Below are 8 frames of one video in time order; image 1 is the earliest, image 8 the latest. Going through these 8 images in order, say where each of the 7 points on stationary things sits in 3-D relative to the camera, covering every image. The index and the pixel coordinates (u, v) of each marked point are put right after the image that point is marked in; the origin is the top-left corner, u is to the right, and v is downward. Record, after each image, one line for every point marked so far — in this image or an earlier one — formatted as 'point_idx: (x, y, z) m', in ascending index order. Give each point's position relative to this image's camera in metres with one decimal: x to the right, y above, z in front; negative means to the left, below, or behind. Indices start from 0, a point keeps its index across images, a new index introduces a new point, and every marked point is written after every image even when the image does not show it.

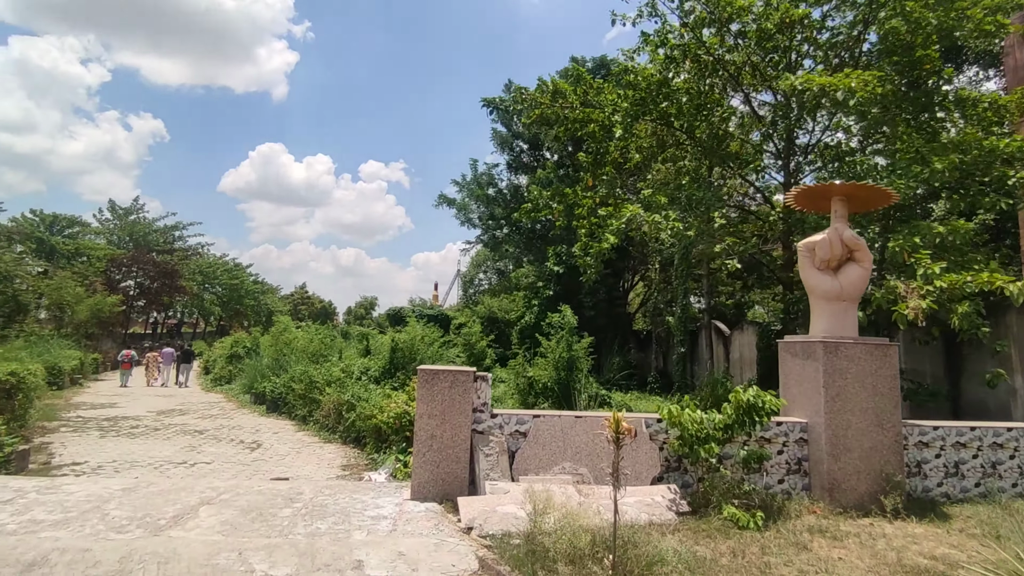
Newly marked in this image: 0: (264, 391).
0: (-5.8, -2.4, +13.2) m
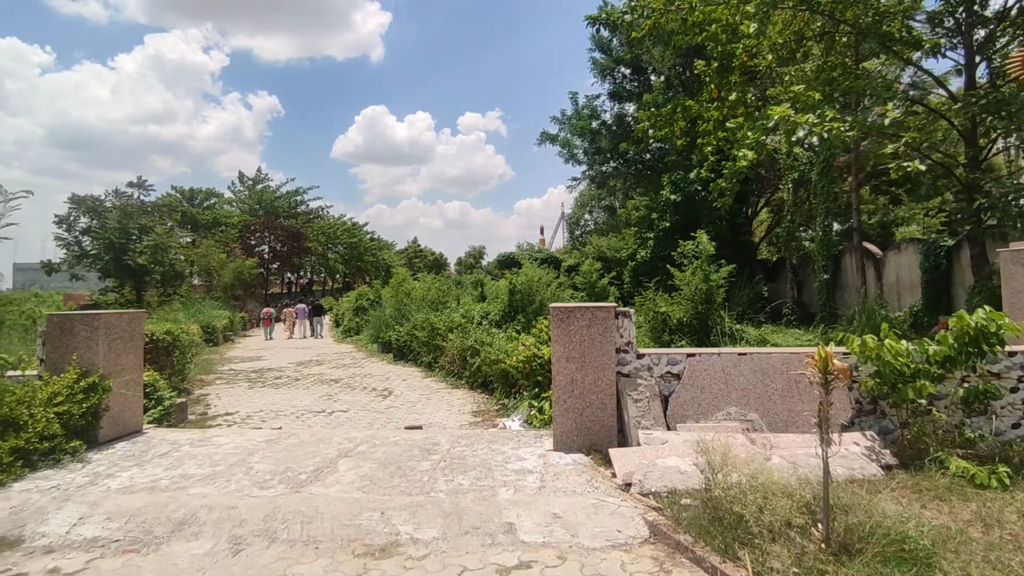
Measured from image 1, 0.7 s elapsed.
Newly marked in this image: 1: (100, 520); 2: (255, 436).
0: (-2.9, -1.2, +13.6) m
1: (-2.4, -1.3, +3.3) m
2: (-2.3, -1.3, +5.0) m
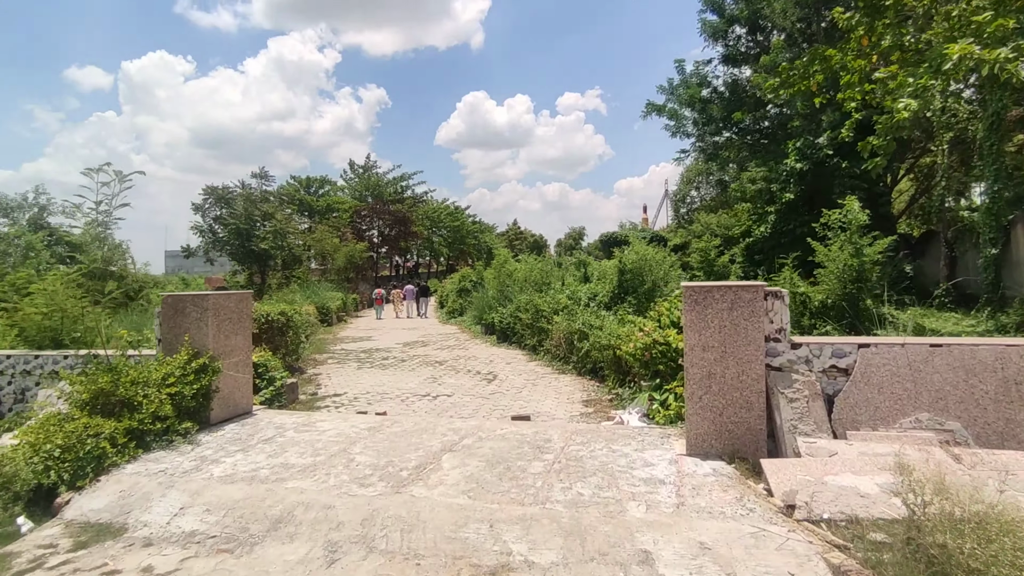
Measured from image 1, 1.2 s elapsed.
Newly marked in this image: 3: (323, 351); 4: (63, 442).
0: (-0.5, -0.8, +13.3) m
1: (-1.7, -1.2, +3.1) m
2: (-1.3, -1.1, +4.8) m
3: (-3.9, -1.3, +11.6) m
4: (-2.8, -1.0, +3.6) m
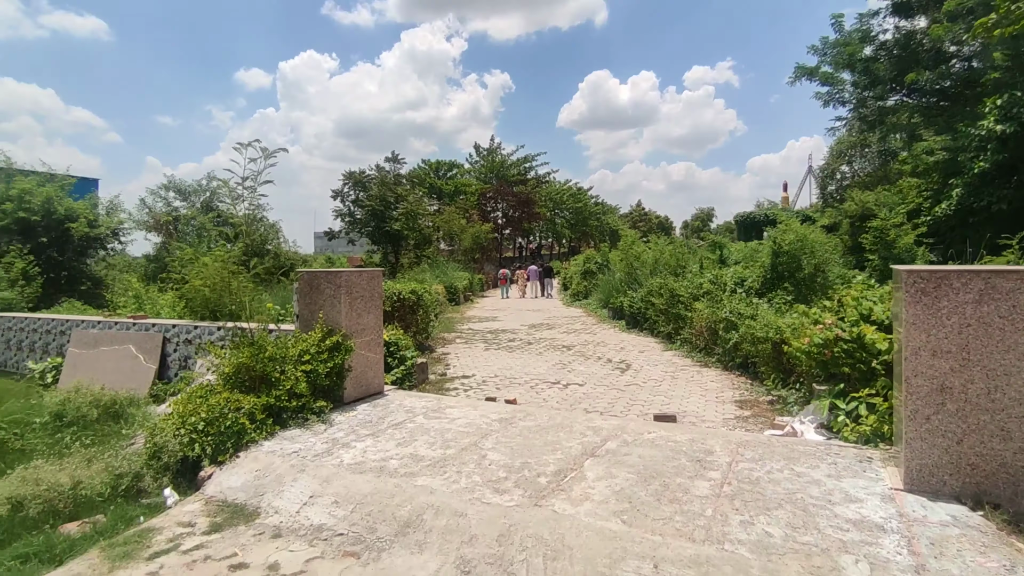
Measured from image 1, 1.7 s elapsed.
0: (+2.4, -0.4, +12.6) m
1: (-0.9, -1.1, +2.9) m
2: (-0.2, -1.0, +4.5) m
3: (-1.3, -0.9, +11.7) m
4: (-1.9, -0.8, +3.6) m
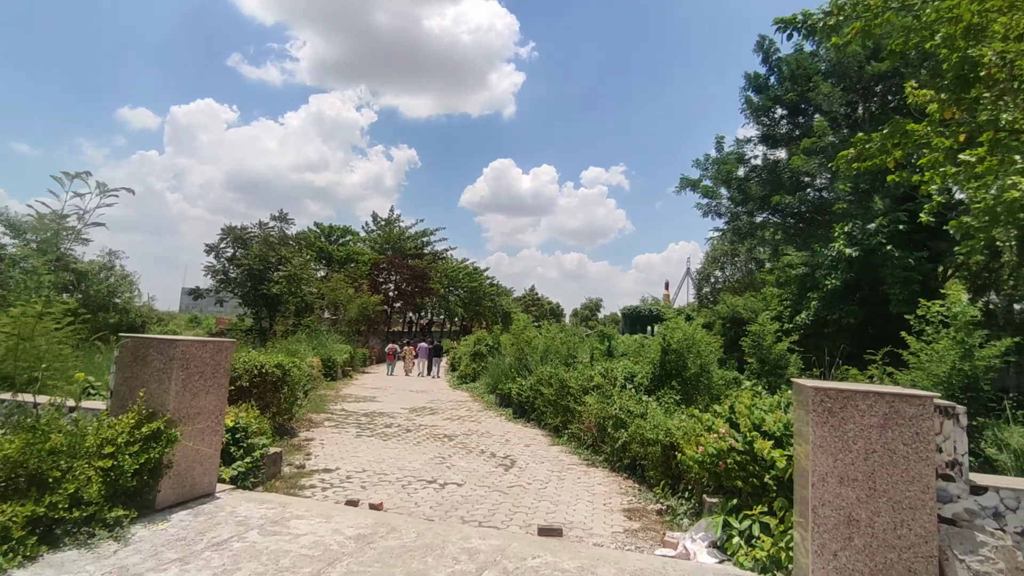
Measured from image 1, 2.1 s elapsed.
0: (-0.1, -2.2, +12.2) m
1: (-1.5, -1.4, +2.0) m
2: (-1.1, -1.5, +3.7) m
3: (-3.5, -2.3, +10.5) m
4: (-2.6, -1.1, +2.6) m
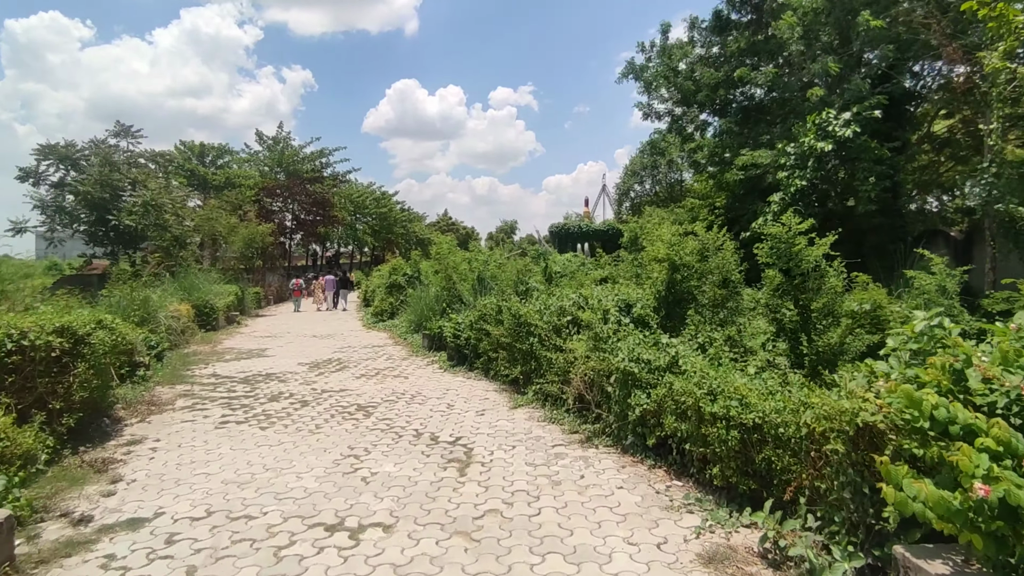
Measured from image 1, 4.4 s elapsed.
0: (-1.2, -0.7, +9.6) m
1: (-1.1, -1.3, -0.8) m
2: (-1.0, -1.2, +1.0) m
3: (-4.4, -1.2, +7.4) m
4: (-2.3, -1.0, -0.4) m
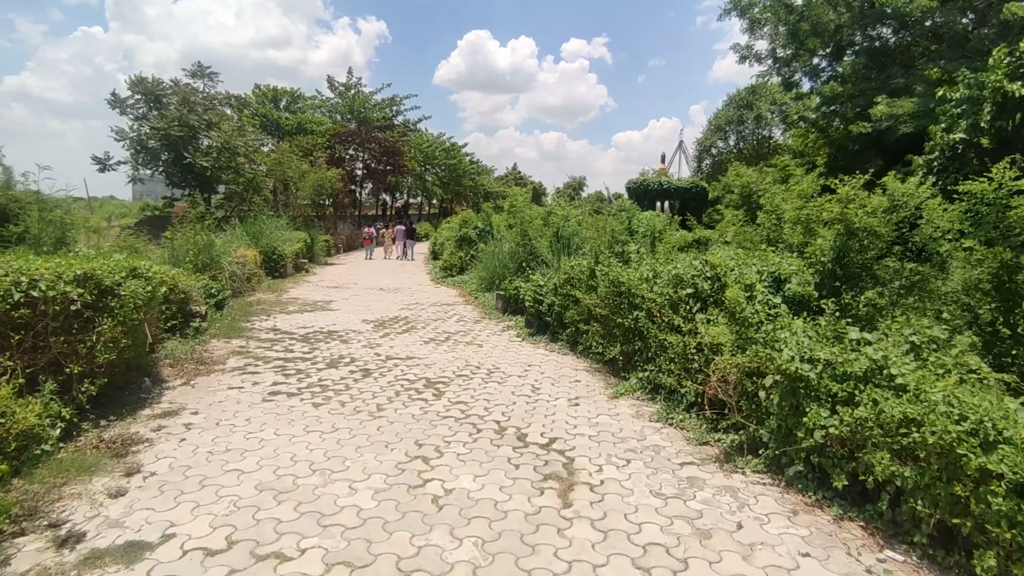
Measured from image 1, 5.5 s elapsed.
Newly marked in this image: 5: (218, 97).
0: (+0.1, -0.1, +8.5) m
1: (-1.0, -1.4, -1.7) m
2: (-0.7, -1.2, 0.0) m
3: (-3.3, -0.6, +6.7) m
4: (-2.2, -1.0, -1.3) m
5: (-9.2, +6.0, +17.6) m
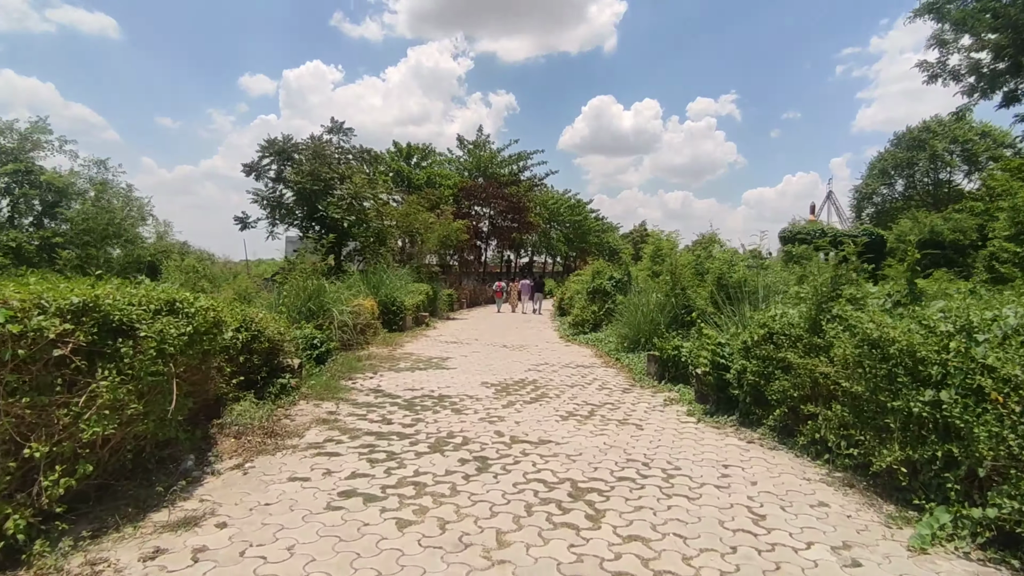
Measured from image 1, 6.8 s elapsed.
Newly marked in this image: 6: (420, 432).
0: (+1.9, -0.8, +6.4) m
1: (-1.3, -1.0, -3.4) m
2: (-0.6, -0.9, -1.8) m
3: (-1.8, -1.1, +5.4) m
4: (-2.3, -0.7, -2.7) m
5: (-5.1, +4.4, +17.8) m
6: (-0.7, -1.2, +4.5) m
